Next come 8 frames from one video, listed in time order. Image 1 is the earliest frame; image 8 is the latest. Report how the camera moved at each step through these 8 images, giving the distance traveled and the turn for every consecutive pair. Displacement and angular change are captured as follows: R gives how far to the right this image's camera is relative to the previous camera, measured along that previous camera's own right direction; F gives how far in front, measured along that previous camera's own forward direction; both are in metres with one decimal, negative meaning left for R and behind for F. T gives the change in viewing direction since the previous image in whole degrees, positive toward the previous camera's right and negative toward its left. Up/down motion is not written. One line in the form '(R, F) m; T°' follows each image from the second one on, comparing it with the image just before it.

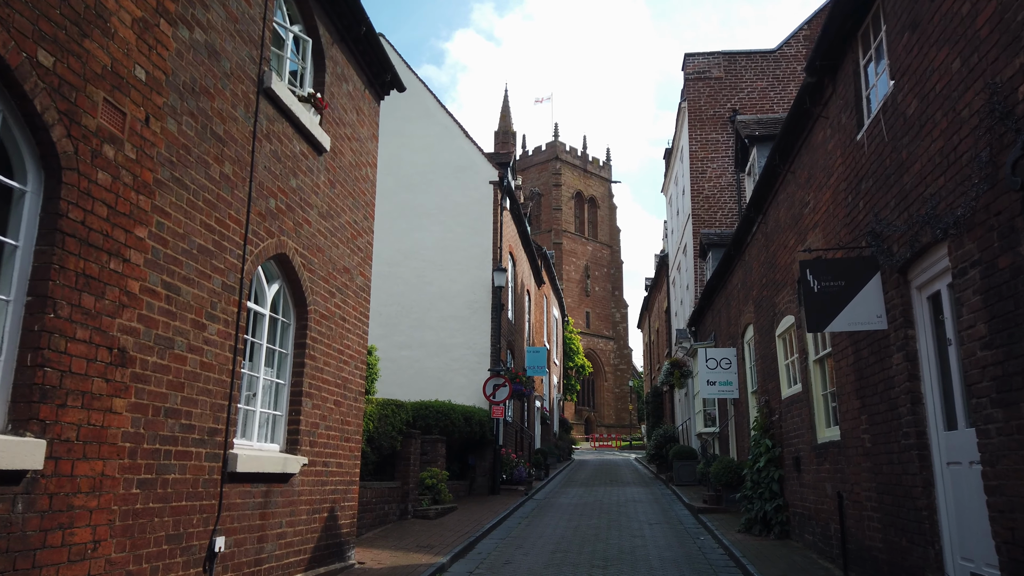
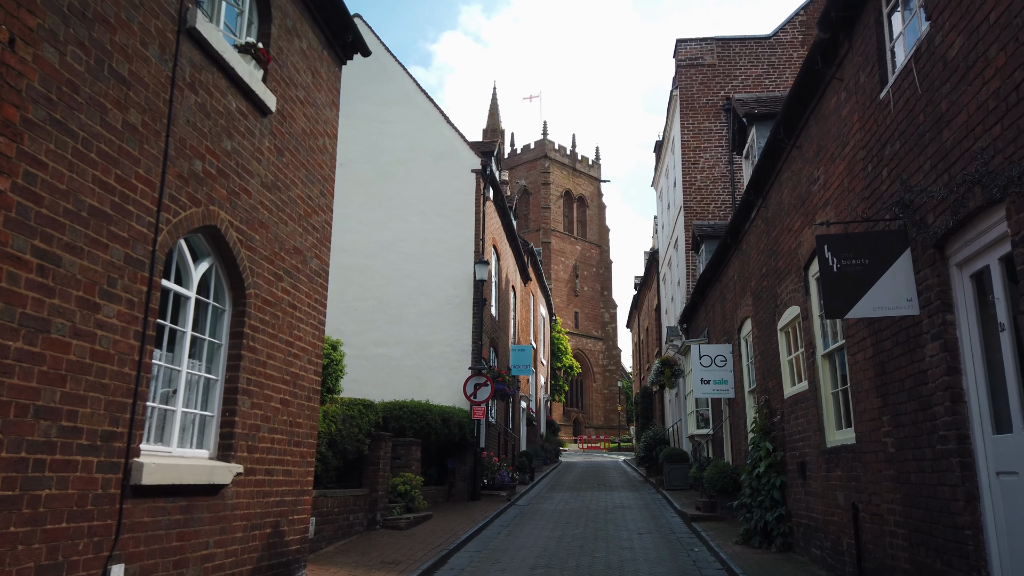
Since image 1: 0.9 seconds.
(+0.2, +1.0) m; +1°
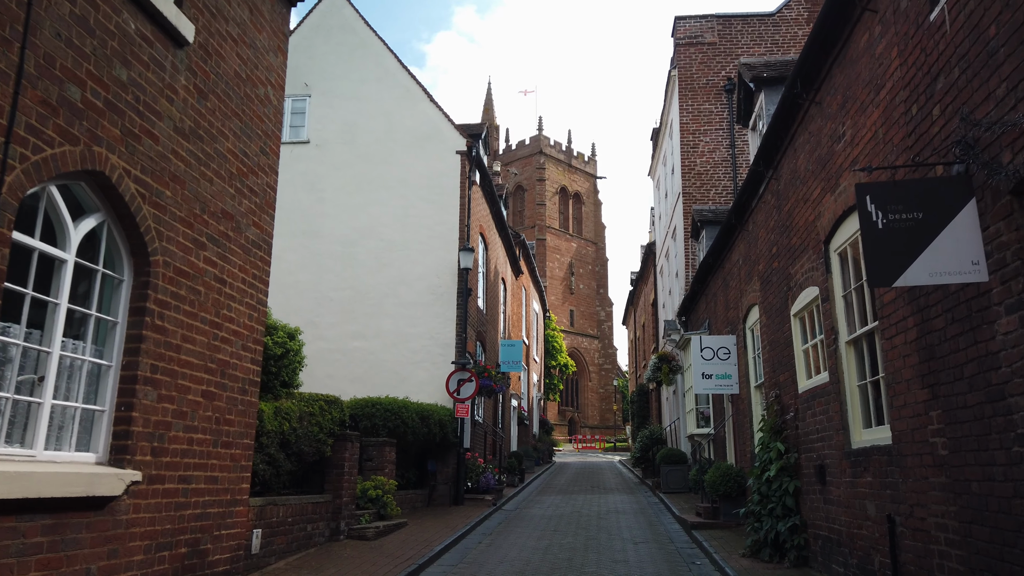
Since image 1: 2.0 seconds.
(+0.2, +1.2) m; 0°
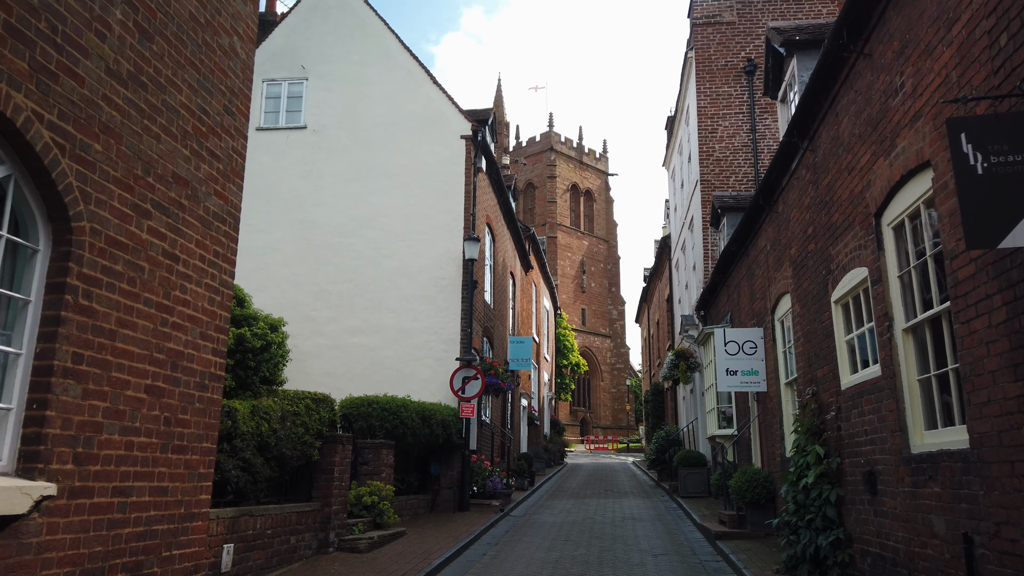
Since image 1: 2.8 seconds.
(+0.1, +1.0) m; -1°
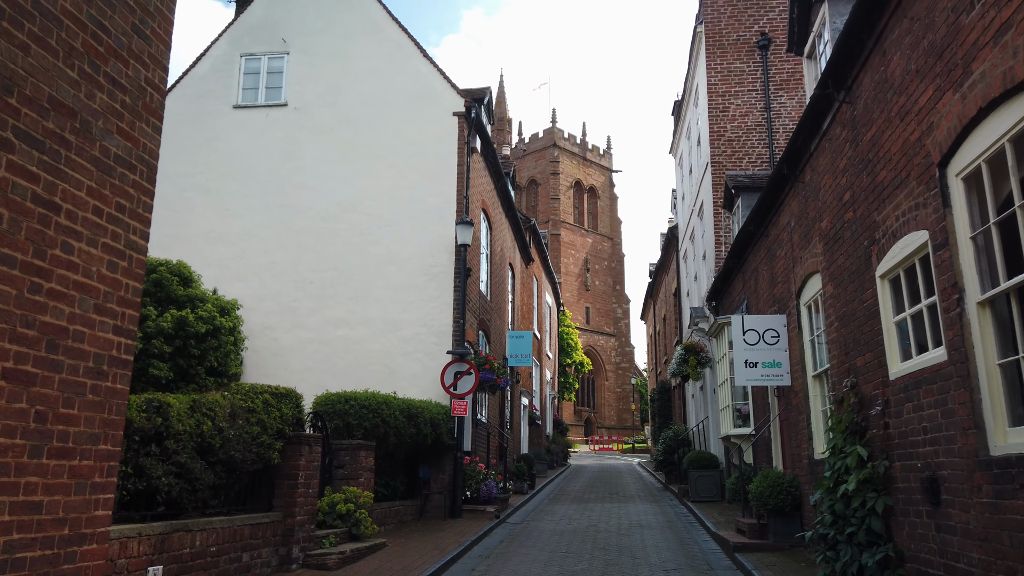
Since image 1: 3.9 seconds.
(+0.2, +1.2) m; 0°
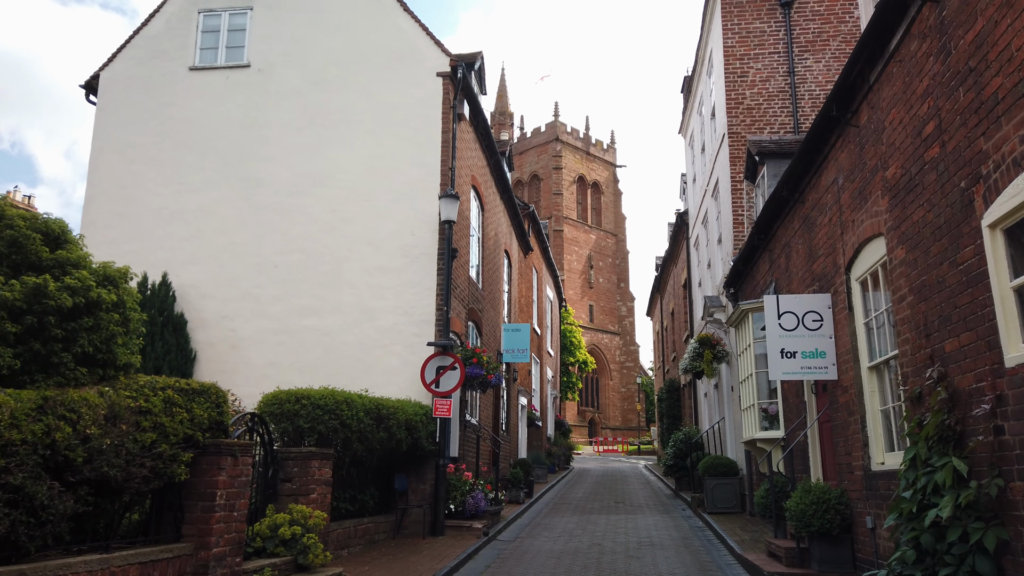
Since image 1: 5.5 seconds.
(+0.2, +1.8) m; 0°
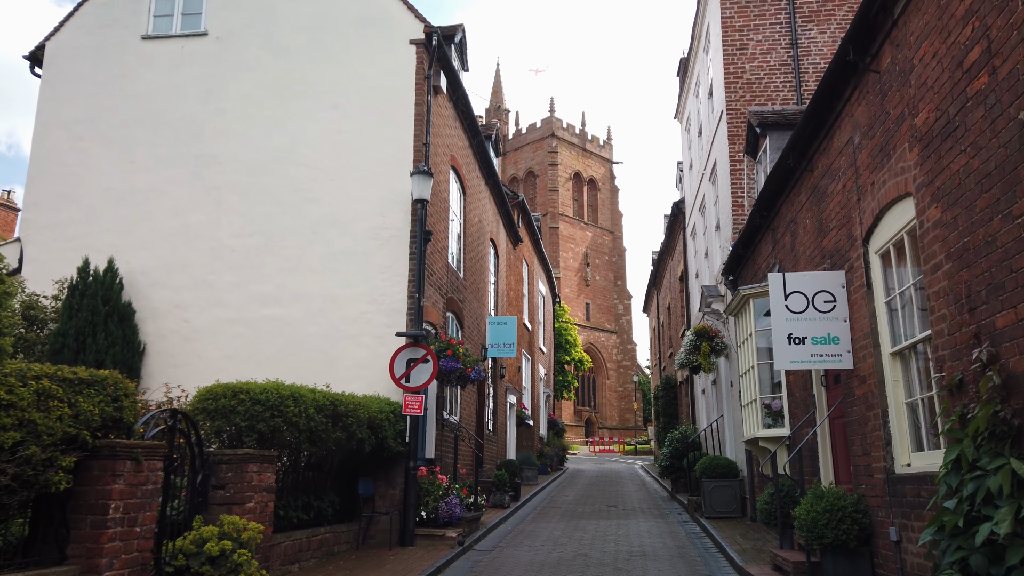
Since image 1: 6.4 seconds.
(+0.3, +1.1) m; 0°
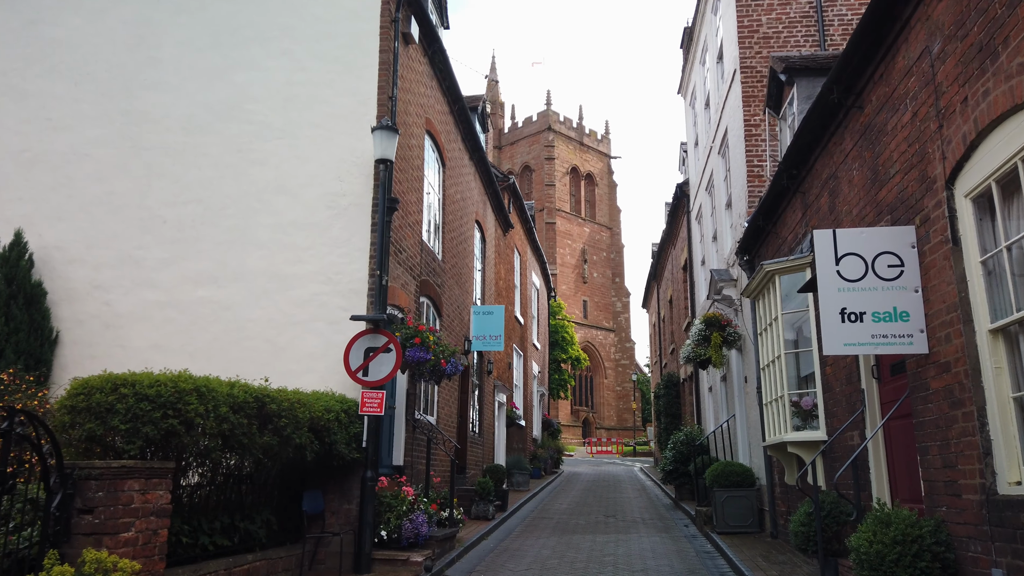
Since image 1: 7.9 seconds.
(+0.2, +1.8) m; 0°
